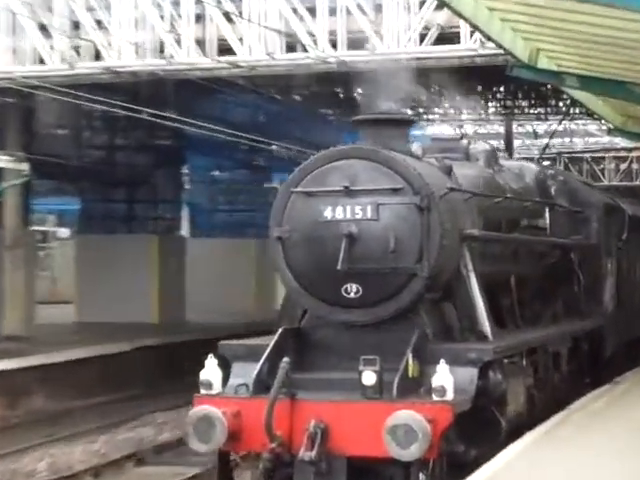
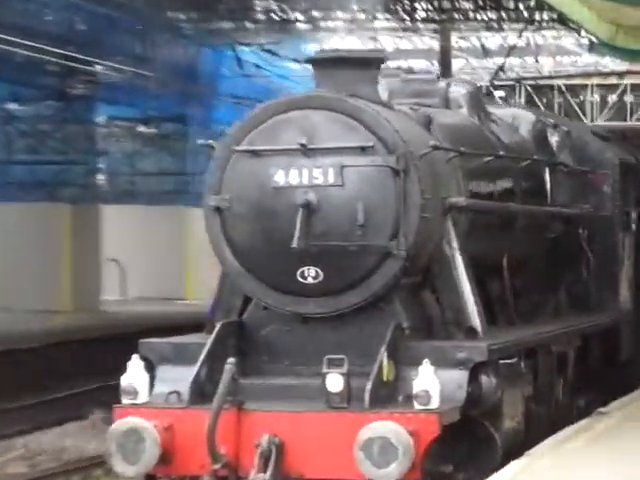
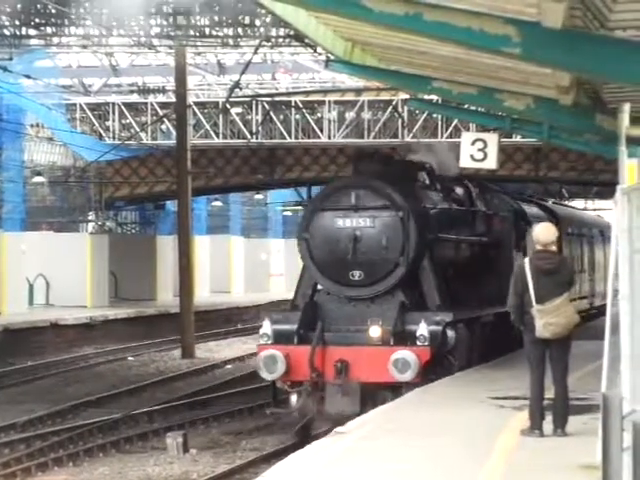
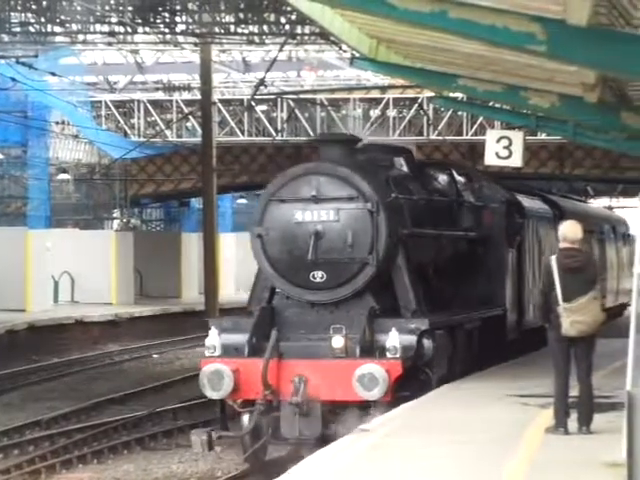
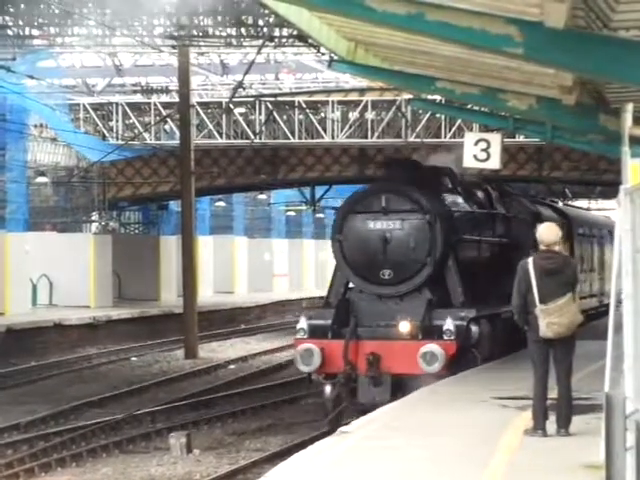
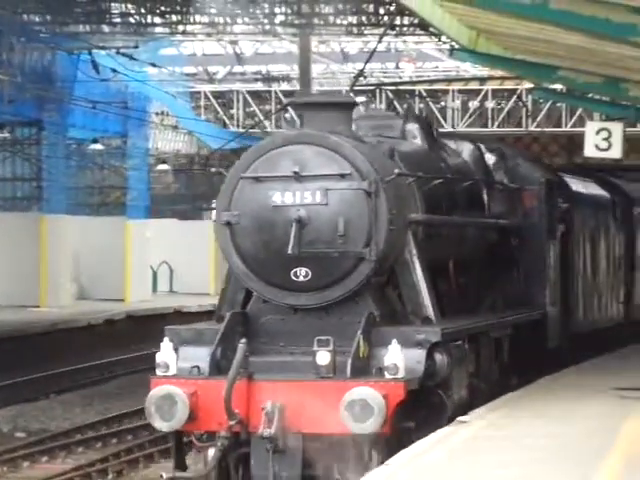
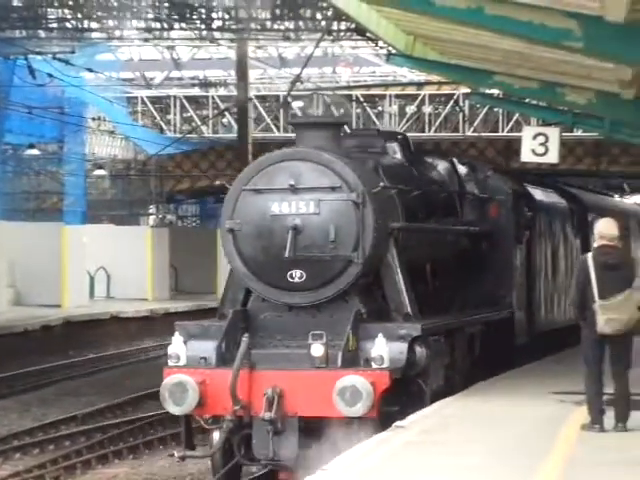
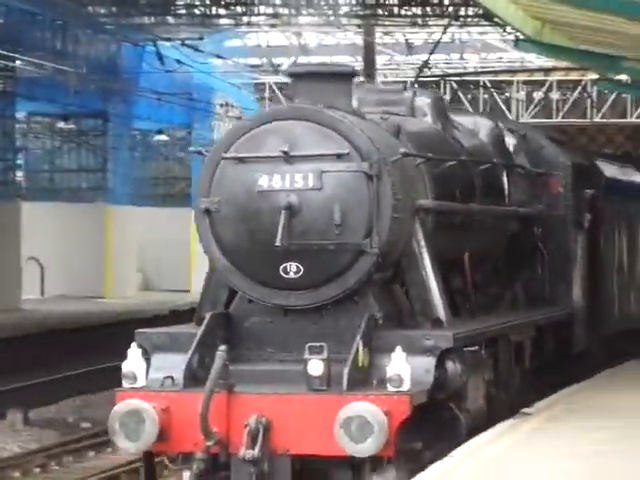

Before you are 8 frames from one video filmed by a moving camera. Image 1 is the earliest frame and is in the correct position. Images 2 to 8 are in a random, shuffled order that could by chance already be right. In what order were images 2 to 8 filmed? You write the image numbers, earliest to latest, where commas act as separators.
2, 8, 6, 7, 4, 3, 5
